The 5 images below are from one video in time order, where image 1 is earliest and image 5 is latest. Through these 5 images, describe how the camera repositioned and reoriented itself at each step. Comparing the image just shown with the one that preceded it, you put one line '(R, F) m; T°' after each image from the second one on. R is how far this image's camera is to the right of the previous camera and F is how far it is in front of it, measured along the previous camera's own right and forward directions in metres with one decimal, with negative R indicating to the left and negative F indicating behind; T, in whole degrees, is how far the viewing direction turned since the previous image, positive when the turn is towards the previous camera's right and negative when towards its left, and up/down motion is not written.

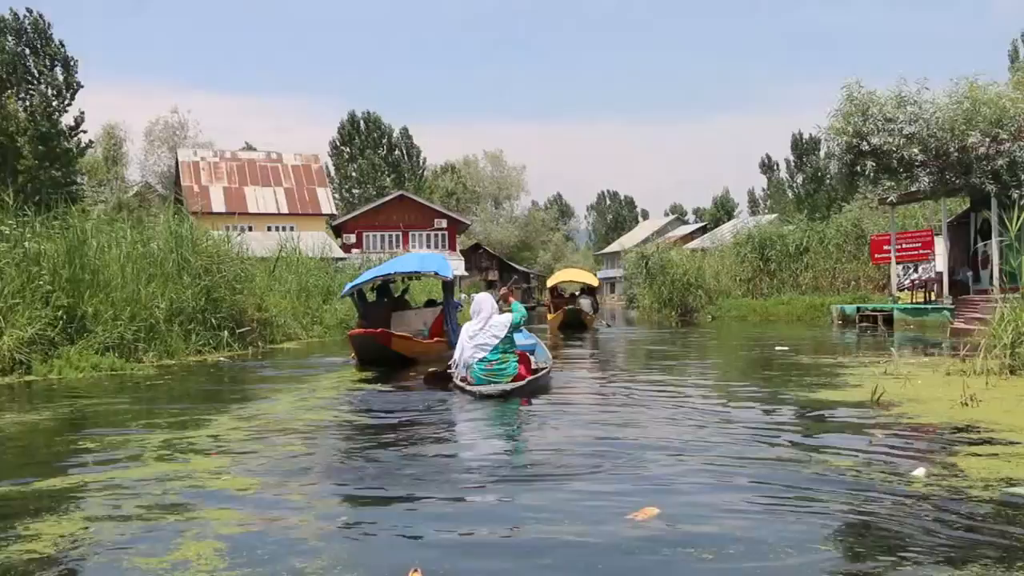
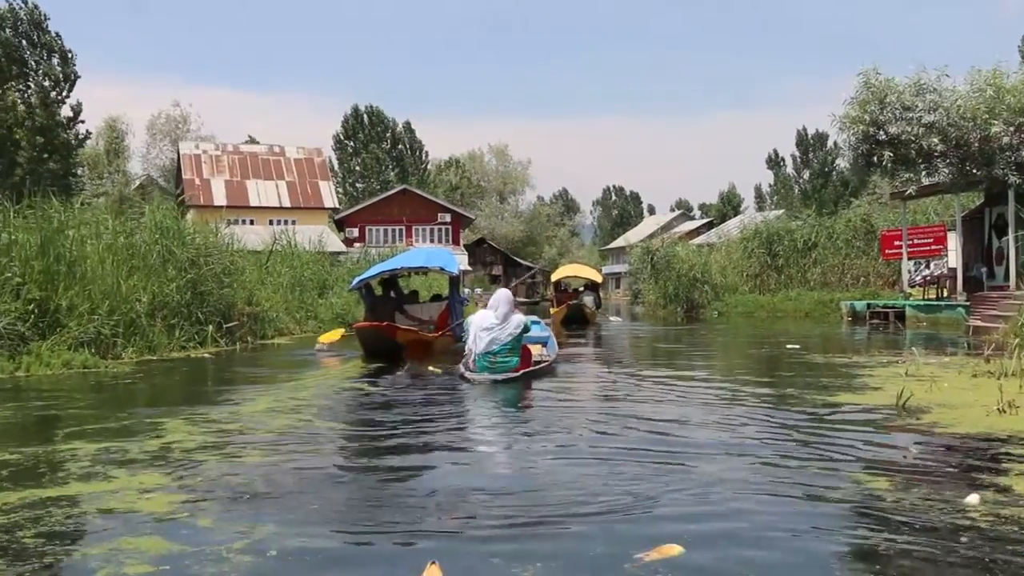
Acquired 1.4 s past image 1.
(+0.1, +0.7) m; 0°
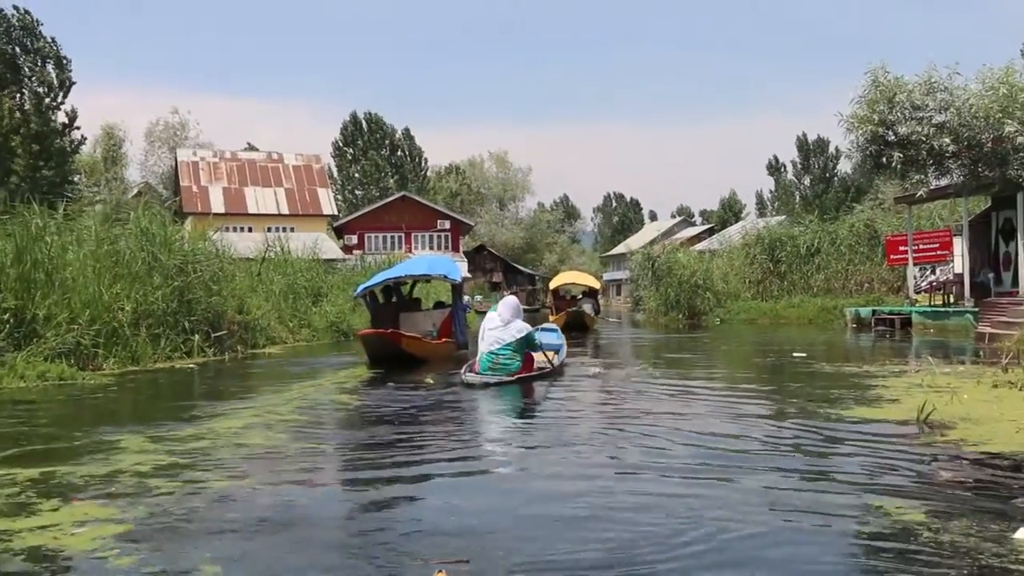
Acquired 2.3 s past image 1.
(+0.1, +0.5) m; 0°
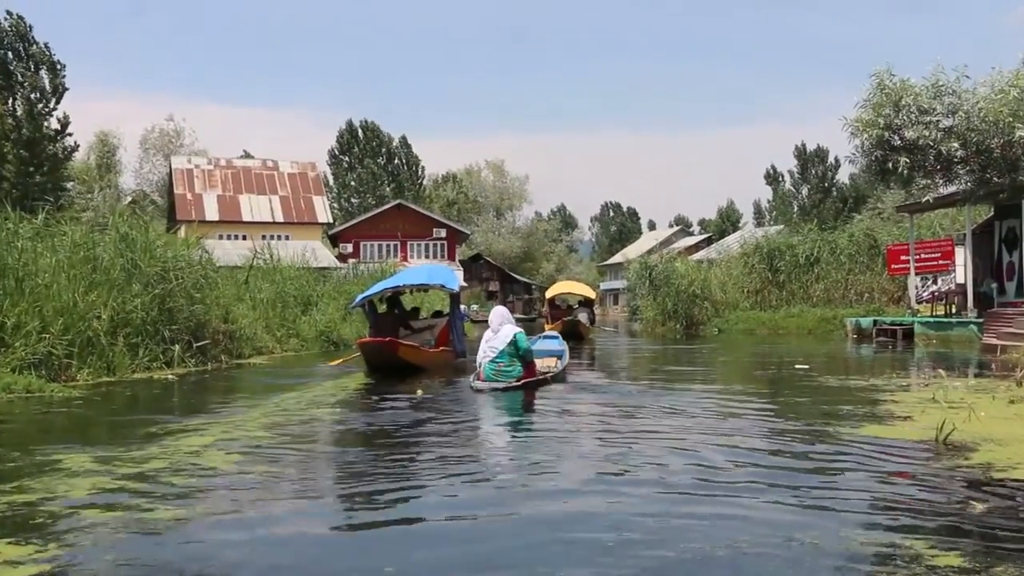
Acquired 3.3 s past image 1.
(+0.1, +0.5) m; 0°
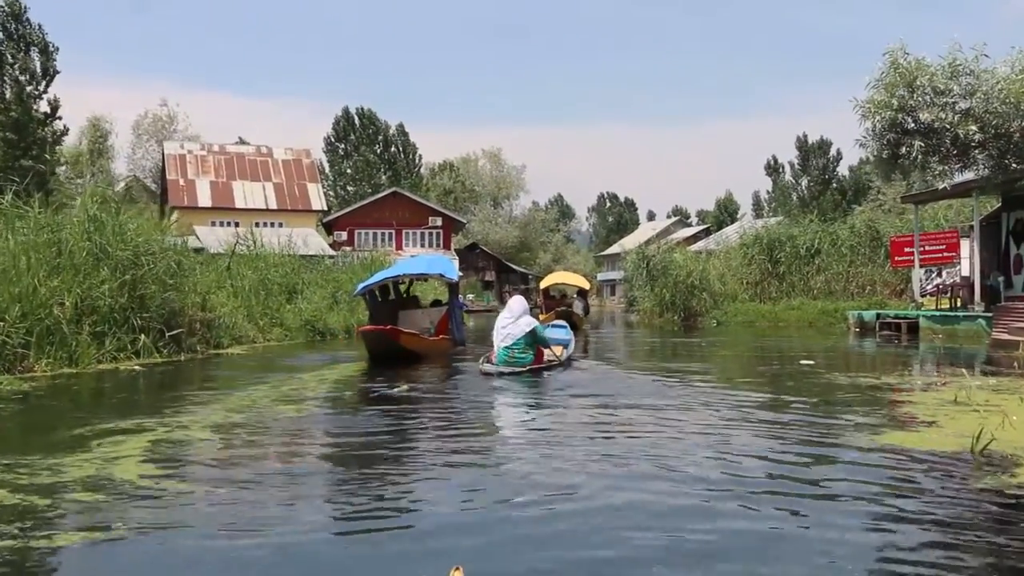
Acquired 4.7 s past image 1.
(+0.1, +0.8) m; 0°
